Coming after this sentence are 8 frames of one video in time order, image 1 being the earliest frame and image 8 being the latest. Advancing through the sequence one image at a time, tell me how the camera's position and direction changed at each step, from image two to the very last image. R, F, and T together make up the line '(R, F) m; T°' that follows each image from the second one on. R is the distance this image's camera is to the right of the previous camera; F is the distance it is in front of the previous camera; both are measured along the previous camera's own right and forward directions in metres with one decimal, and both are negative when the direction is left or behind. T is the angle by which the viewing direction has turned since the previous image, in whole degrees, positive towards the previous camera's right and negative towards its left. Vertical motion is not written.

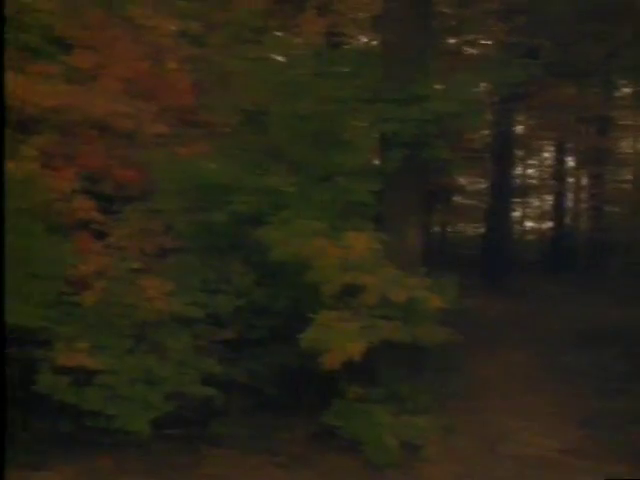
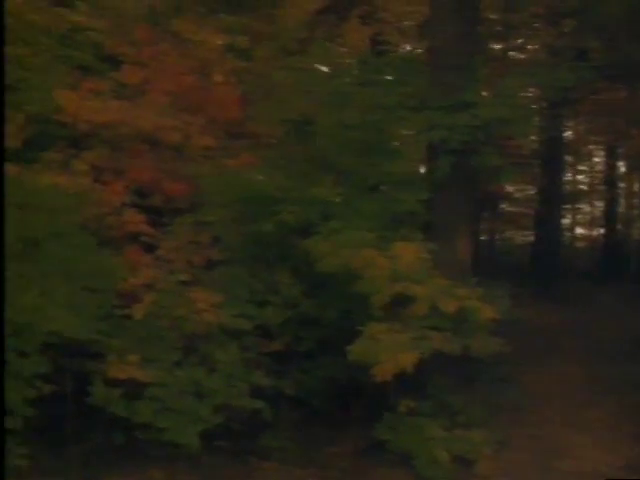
(0.0, +0.1) m; -4°
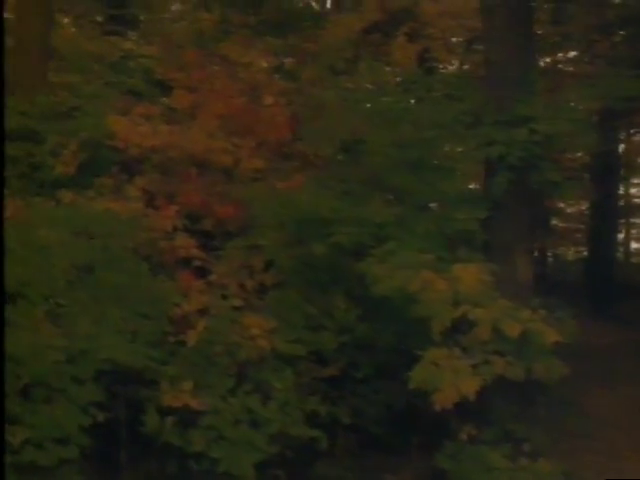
(-0.1, +0.1) m; -4°
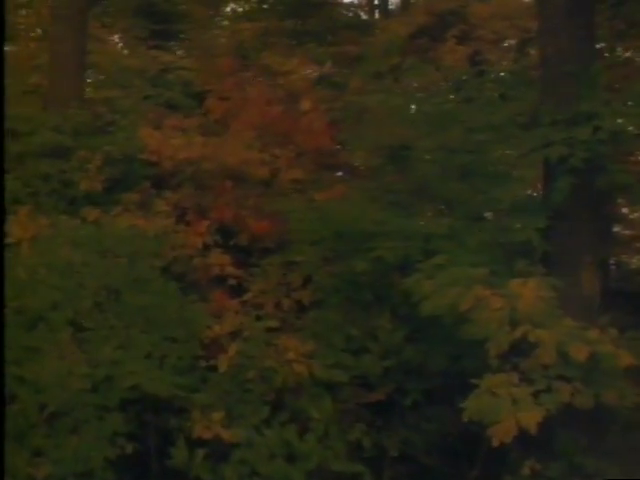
(+0.1, +0.4) m; -4°
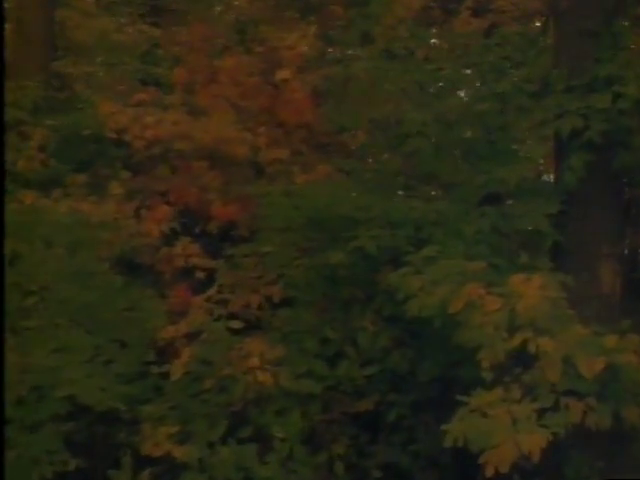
(+0.3, +0.7) m; -2°
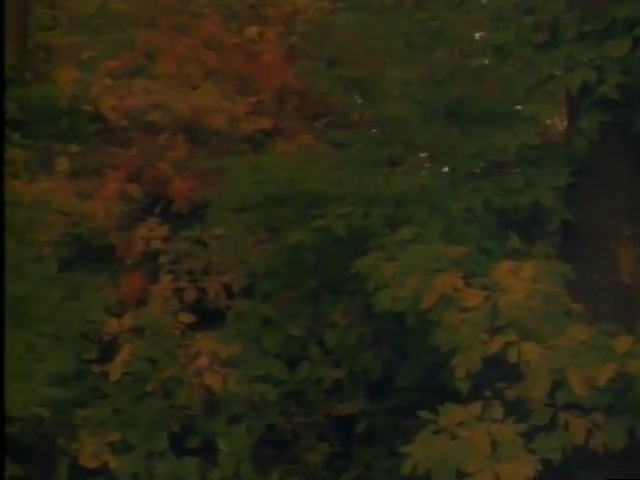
(+0.5, +0.6) m; -4°
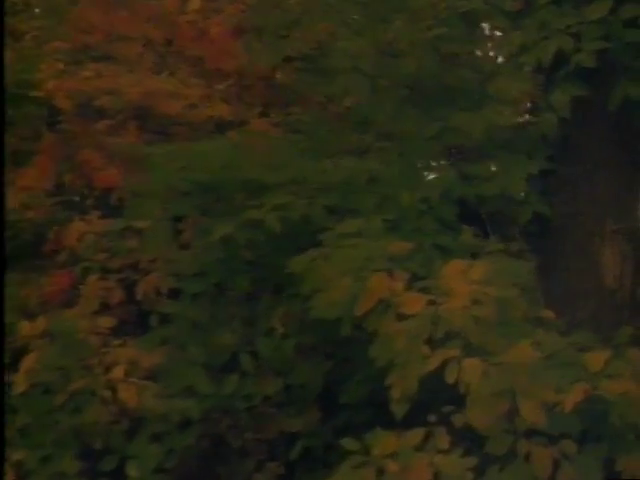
(+0.4, +0.5) m; -1°
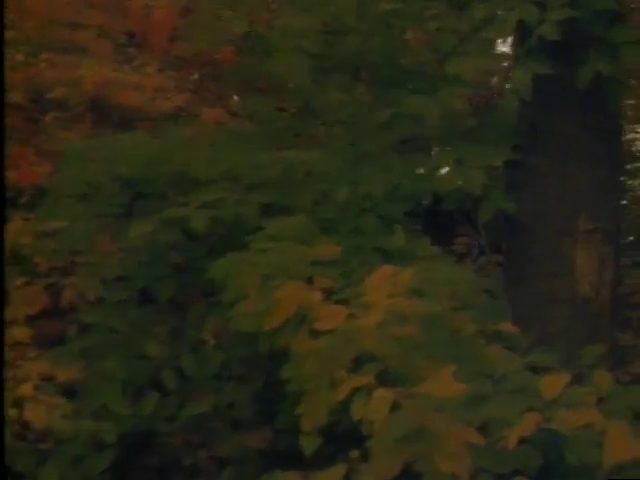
(+0.4, +0.4) m; -2°
